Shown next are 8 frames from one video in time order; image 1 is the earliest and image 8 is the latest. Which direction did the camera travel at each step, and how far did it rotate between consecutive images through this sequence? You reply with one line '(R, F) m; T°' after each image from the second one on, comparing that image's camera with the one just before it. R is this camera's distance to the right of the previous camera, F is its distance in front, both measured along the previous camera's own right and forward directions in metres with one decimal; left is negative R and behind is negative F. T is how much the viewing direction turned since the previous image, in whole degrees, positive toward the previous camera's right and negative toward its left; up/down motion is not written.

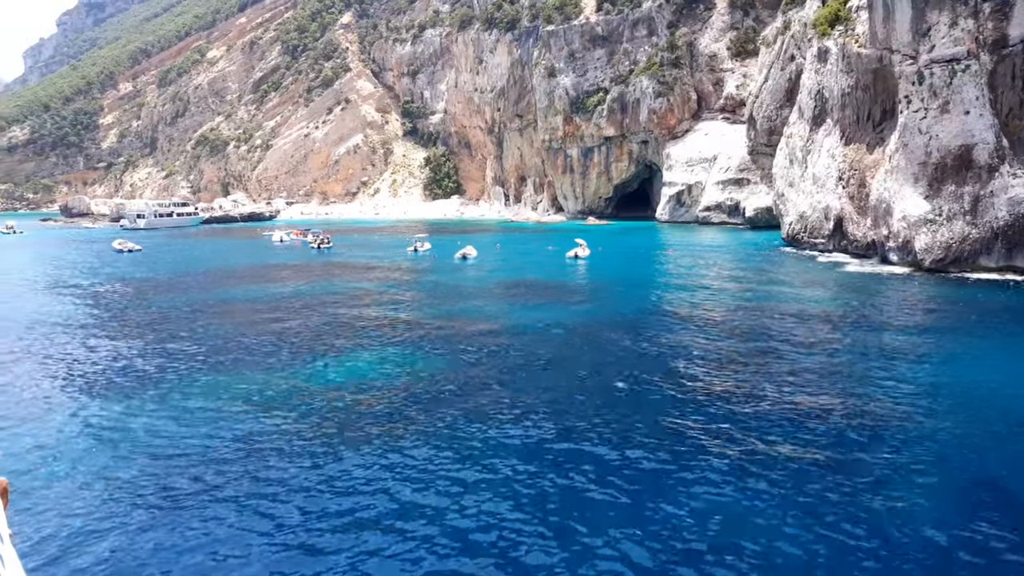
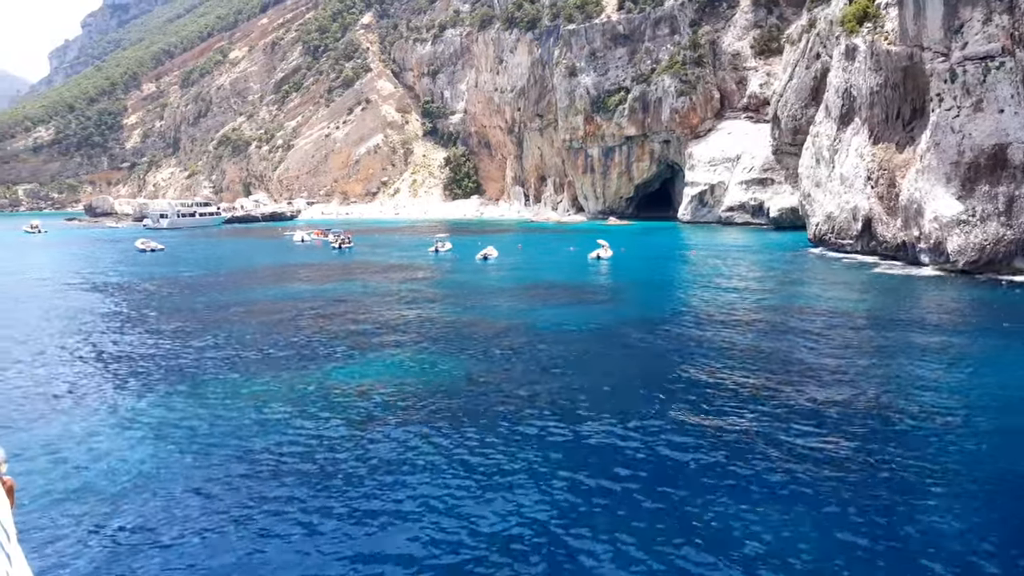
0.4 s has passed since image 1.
(-0.1, +0.3) m; -2°
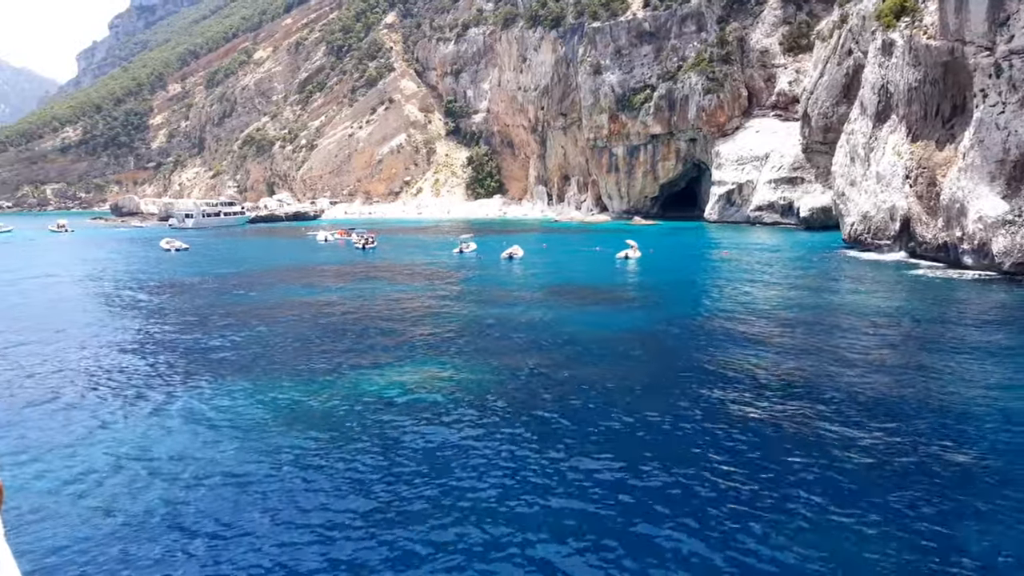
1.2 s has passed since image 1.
(-0.2, +0.5) m; -2°
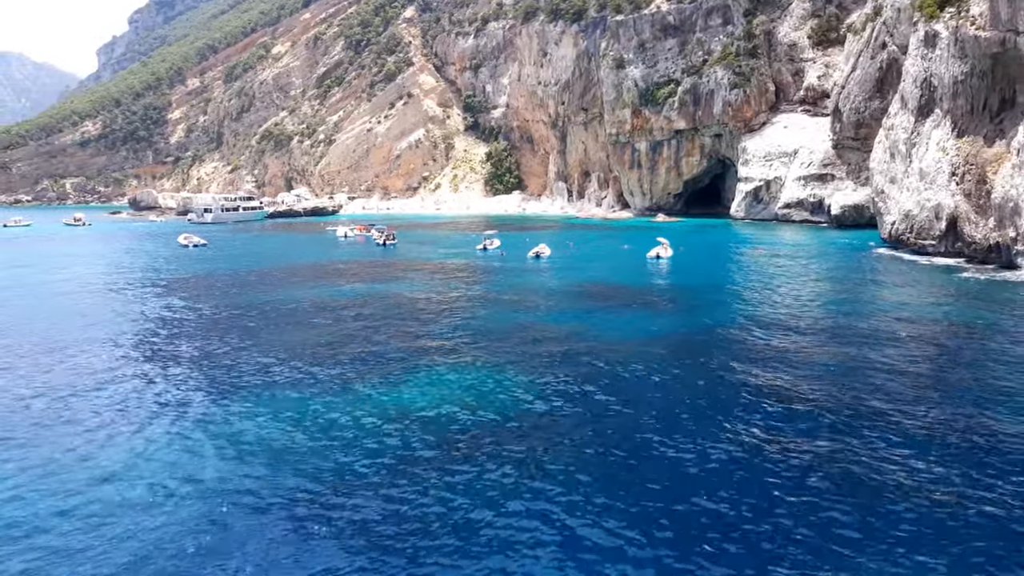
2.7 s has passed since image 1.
(-0.5, +1.0) m; -1°
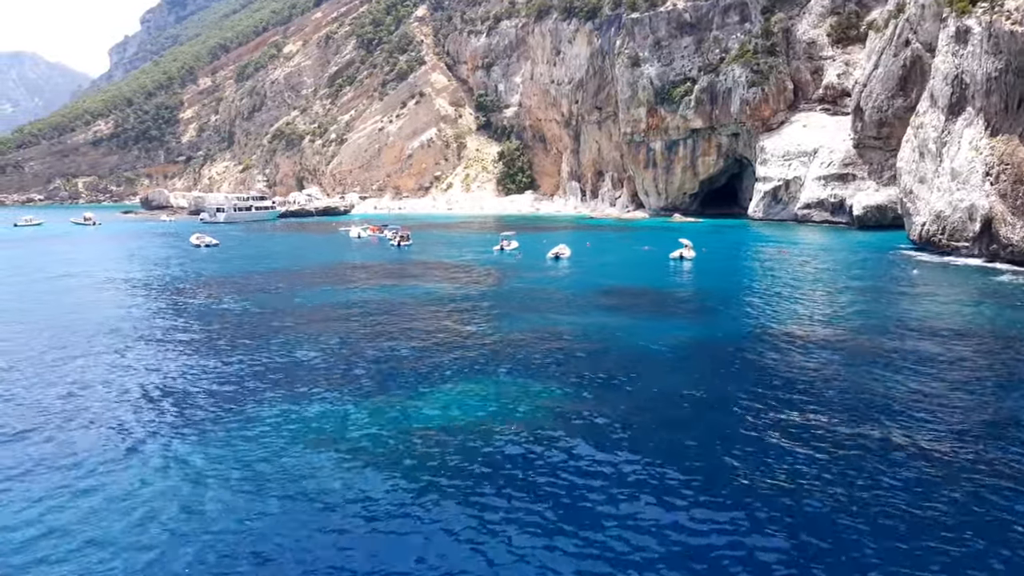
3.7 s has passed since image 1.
(-0.4, +0.7) m; -1°
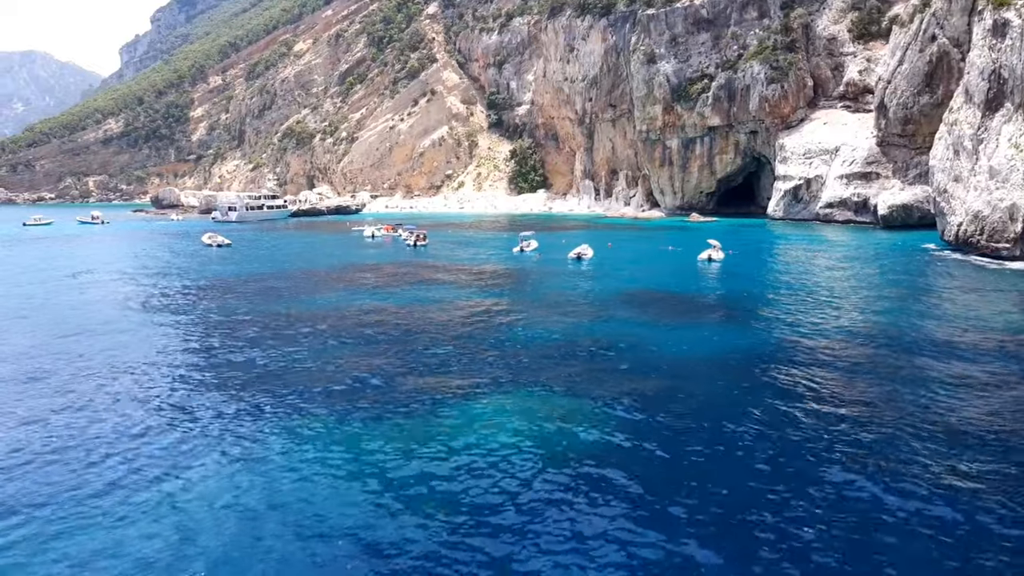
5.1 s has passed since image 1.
(-0.6, +0.9) m; -1°
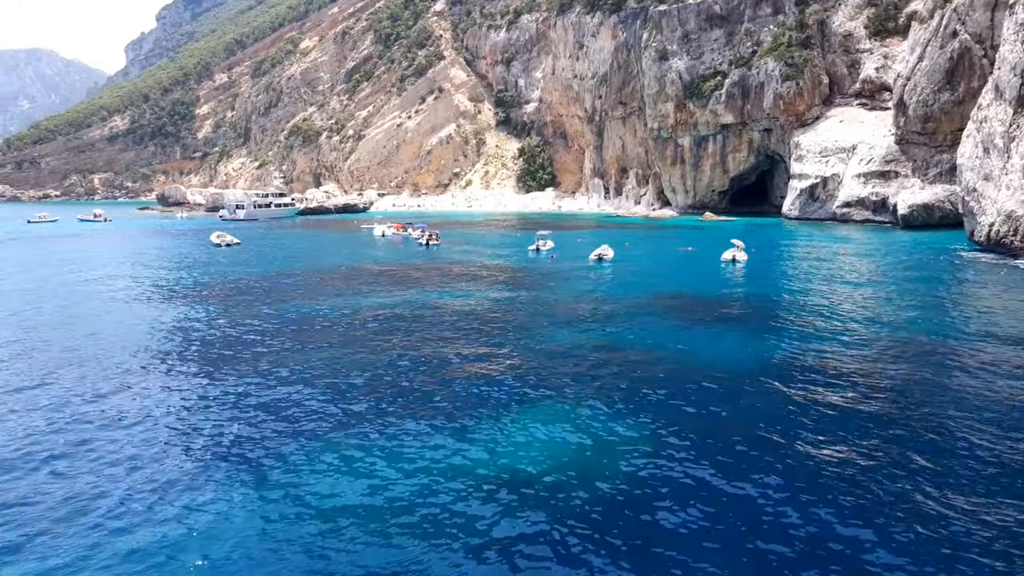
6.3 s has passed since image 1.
(-0.6, +0.8) m; 0°
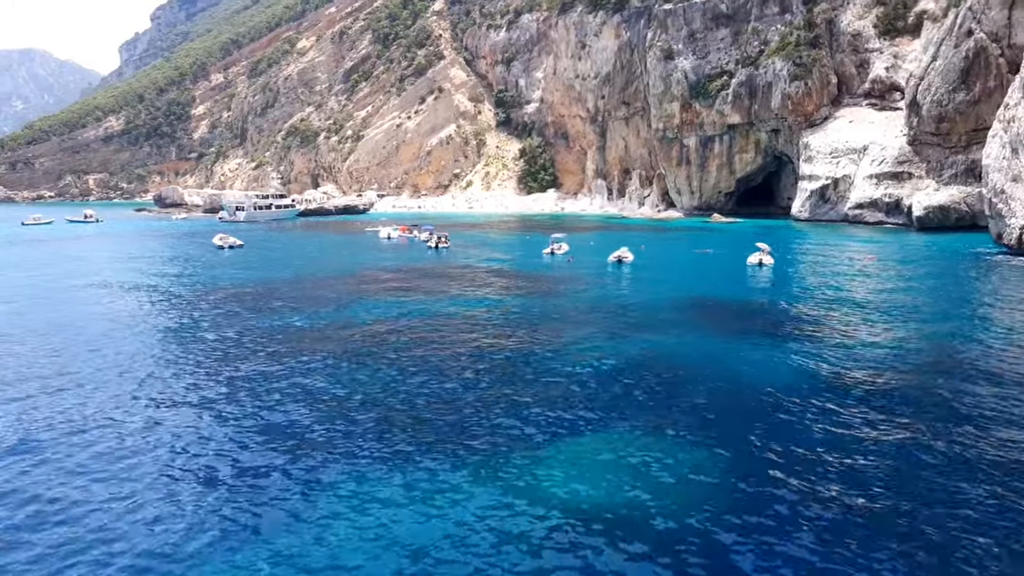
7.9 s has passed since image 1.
(-0.8, +1.1) m; 0°
